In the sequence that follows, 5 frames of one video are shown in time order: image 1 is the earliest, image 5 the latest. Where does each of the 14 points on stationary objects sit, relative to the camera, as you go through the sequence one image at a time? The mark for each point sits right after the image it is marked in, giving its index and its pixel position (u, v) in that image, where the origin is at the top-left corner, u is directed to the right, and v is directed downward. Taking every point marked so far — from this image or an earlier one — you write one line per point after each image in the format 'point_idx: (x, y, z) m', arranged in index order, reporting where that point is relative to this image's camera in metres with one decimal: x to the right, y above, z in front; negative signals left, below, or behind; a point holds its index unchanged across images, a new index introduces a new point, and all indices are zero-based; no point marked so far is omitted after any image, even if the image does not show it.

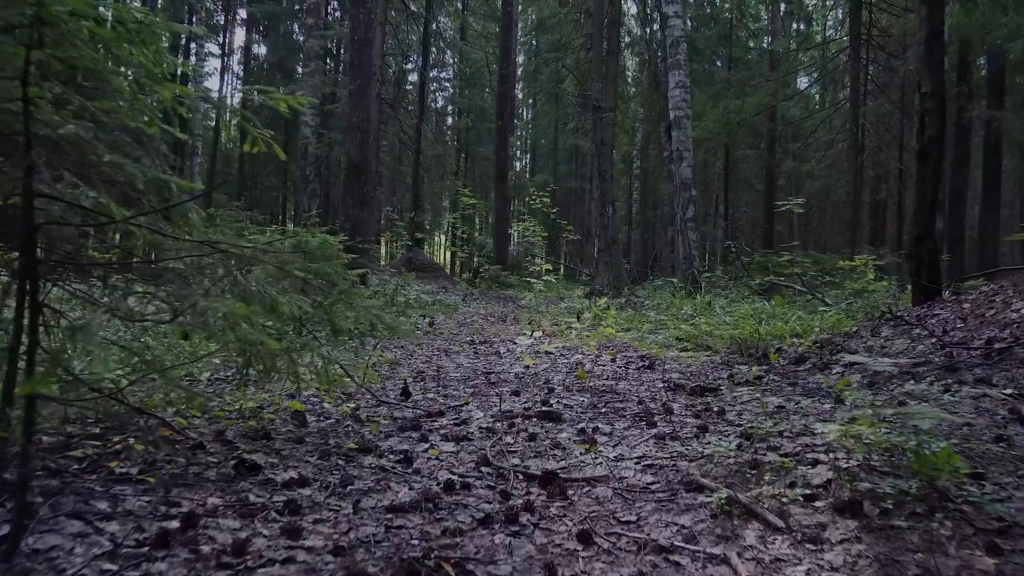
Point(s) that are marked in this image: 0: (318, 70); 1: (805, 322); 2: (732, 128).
0: (-4.7, +5.3, +15.7) m
1: (+2.4, -0.3, +5.3) m
2: (+6.4, +4.6, +18.6) m
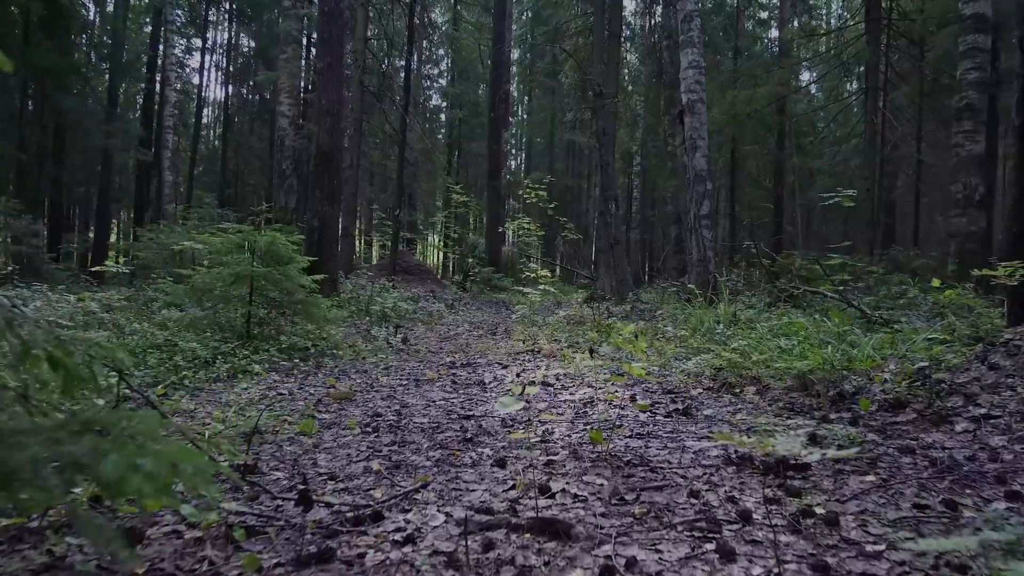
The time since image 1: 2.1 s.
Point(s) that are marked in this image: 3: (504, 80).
0: (-4.9, +5.2, +14.4) m
1: (+2.4, -0.4, +4.1) m
2: (+6.2, +4.5, +17.3) m
3: (-0.2, +5.7, +17.7) m
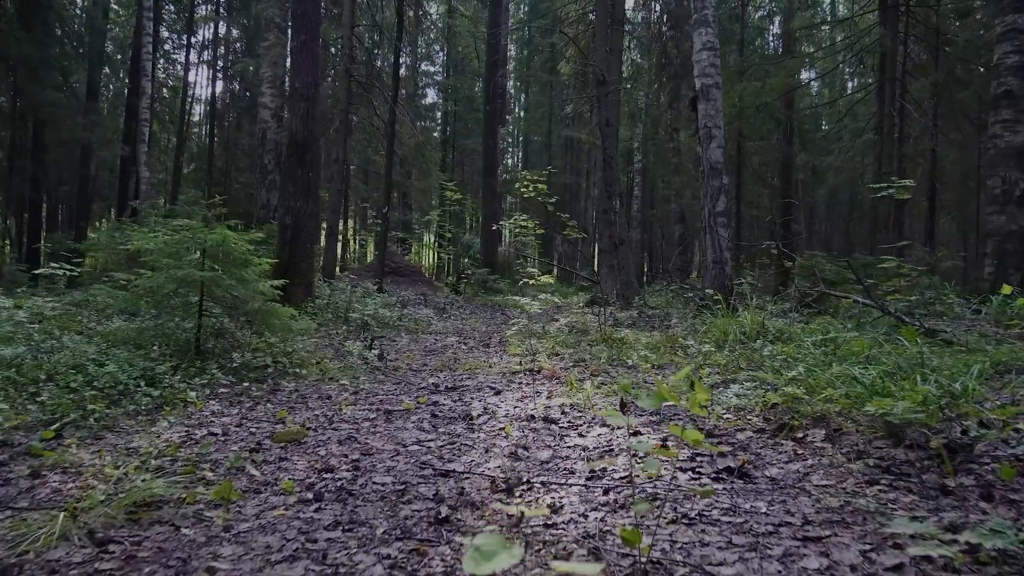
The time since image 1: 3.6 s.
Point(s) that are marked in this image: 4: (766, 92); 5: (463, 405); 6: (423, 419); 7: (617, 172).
0: (-5.0, +5.2, +13.5) m
1: (+2.3, -0.4, +3.1) m
2: (+6.1, +4.5, +16.4) m
3: (-0.3, +5.7, +16.8) m
4: (+6.2, +4.8, +15.7) m
5: (-0.3, -0.7, +4.1) m
6: (-0.5, -0.8, +3.8) m
7: (+1.9, +2.1, +11.4) m
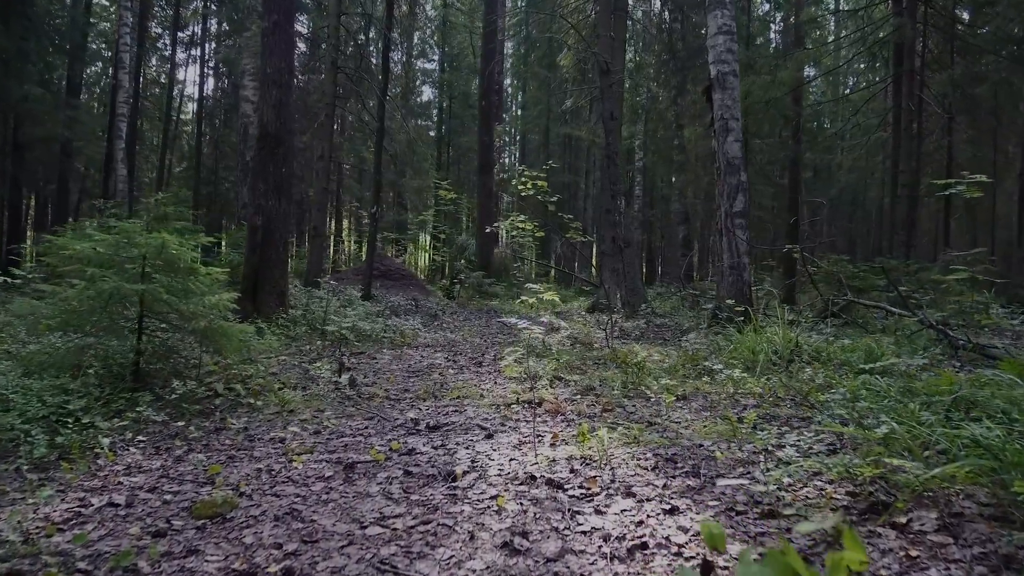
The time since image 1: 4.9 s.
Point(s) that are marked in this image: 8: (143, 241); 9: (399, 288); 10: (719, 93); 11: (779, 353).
0: (-5.0, +5.1, +12.6) m
1: (+2.3, -0.5, +2.3) m
2: (+6.0, +4.4, +15.6) m
3: (-0.4, +5.6, +15.9) m
4: (+6.2, +4.7, +14.9) m
5: (-0.3, -0.8, +3.2) m
6: (-0.5, -0.9, +2.9) m
7: (+1.8, +2.0, +10.6) m
8: (-2.5, +0.3, +4.4) m
9: (-2.5, 0.0, +14.2) m
10: (+2.6, +2.4, +8.0) m
11: (+2.1, -0.5, +5.1) m
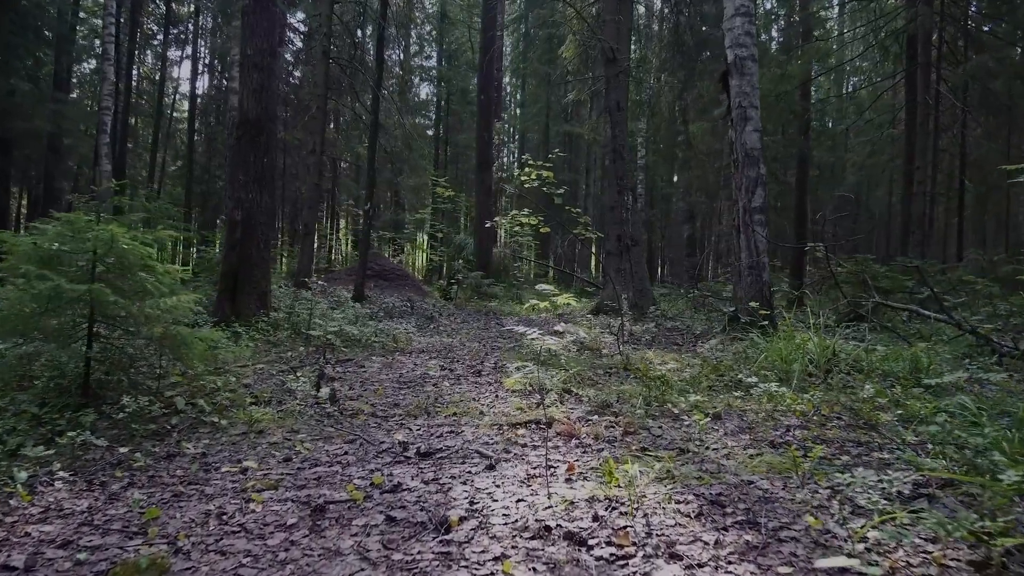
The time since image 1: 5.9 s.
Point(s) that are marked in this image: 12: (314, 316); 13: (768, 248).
0: (-5.0, +5.1, +12.1) m
1: (+2.3, -0.5, +1.8) m
2: (+6.0, +4.3, +15.1) m
3: (-0.4, +5.5, +15.3) m
4: (+6.2, +4.7, +14.3) m
5: (-0.3, -0.8, +2.6) m
6: (-0.5, -0.9, +2.3) m
7: (+1.8, +2.0, +10.1) m
8: (-2.5, +0.3, +3.8) m
9: (-2.5, 0.0, +13.6) m
10: (+2.6, +2.4, +7.5) m
11: (+2.2, -0.5, +4.5) m
12: (-2.2, -0.3, +7.3) m
13: (+2.9, +0.5, +7.3) m
